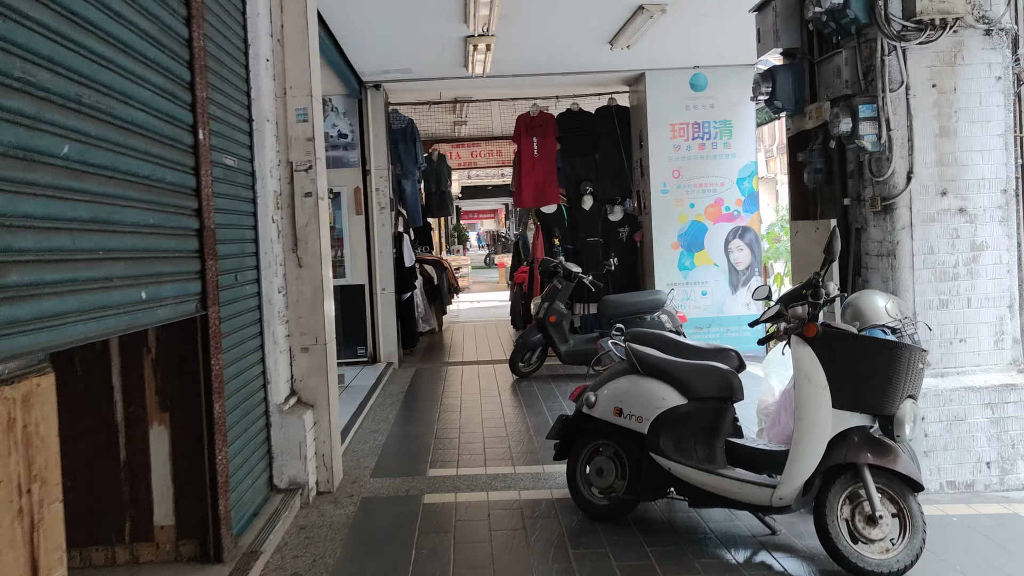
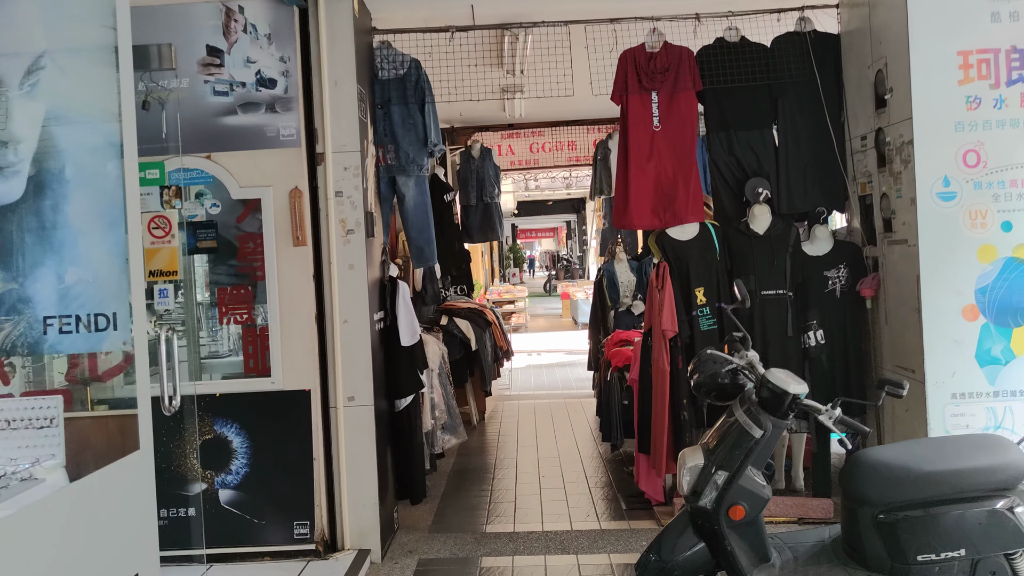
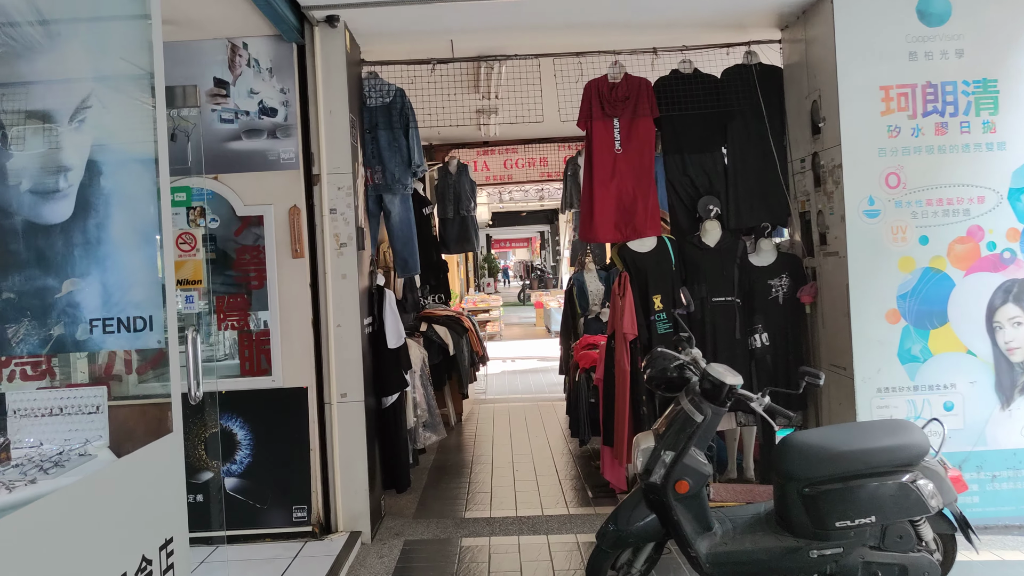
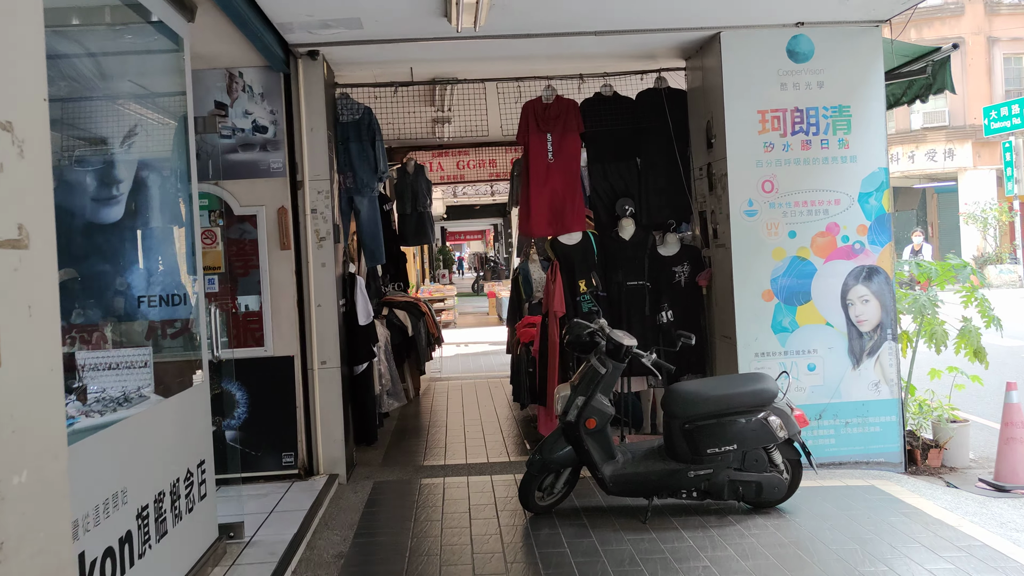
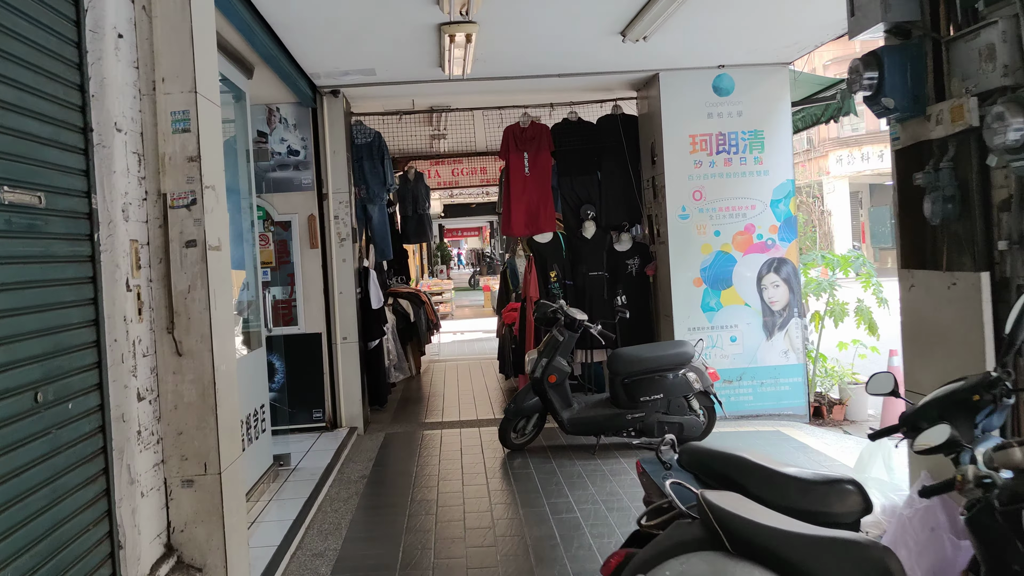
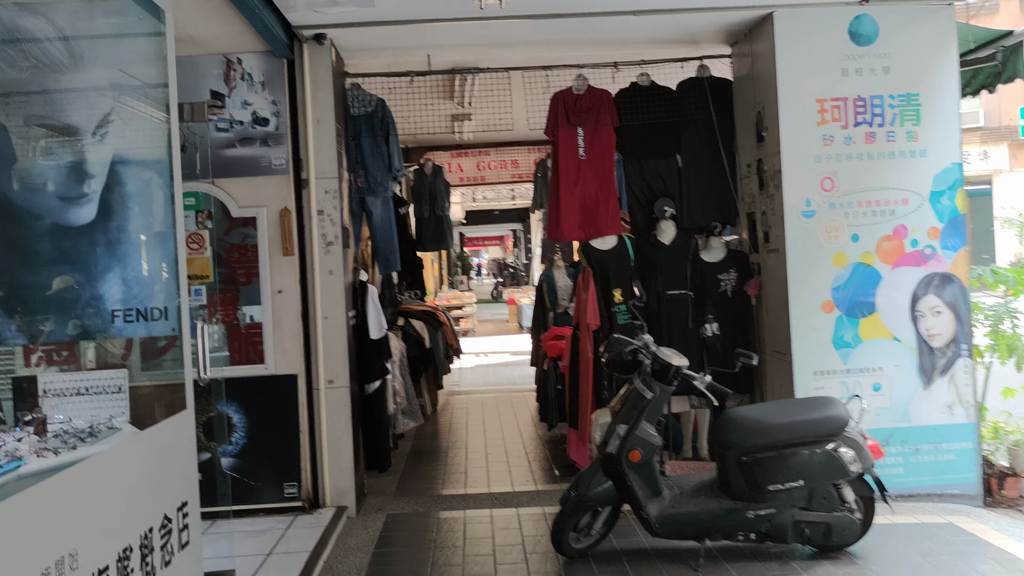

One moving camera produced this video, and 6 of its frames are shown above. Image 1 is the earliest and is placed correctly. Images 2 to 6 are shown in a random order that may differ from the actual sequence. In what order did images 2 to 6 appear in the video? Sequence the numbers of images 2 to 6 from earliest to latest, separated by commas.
5, 4, 6, 3, 2
